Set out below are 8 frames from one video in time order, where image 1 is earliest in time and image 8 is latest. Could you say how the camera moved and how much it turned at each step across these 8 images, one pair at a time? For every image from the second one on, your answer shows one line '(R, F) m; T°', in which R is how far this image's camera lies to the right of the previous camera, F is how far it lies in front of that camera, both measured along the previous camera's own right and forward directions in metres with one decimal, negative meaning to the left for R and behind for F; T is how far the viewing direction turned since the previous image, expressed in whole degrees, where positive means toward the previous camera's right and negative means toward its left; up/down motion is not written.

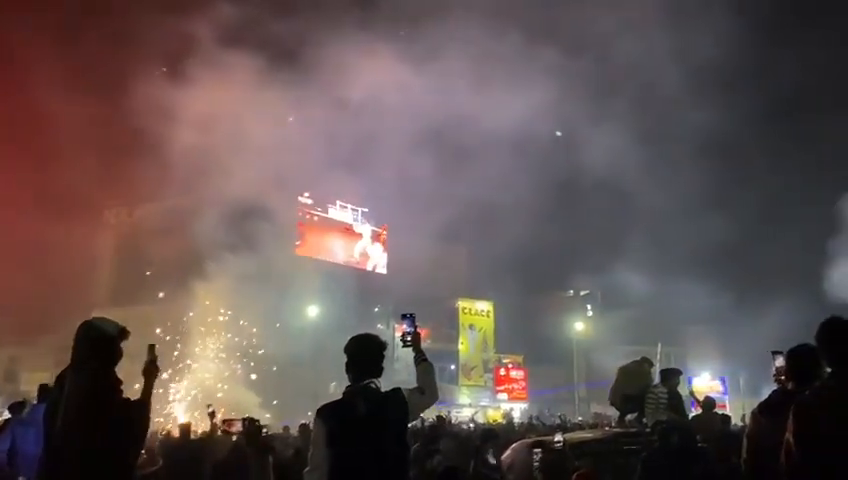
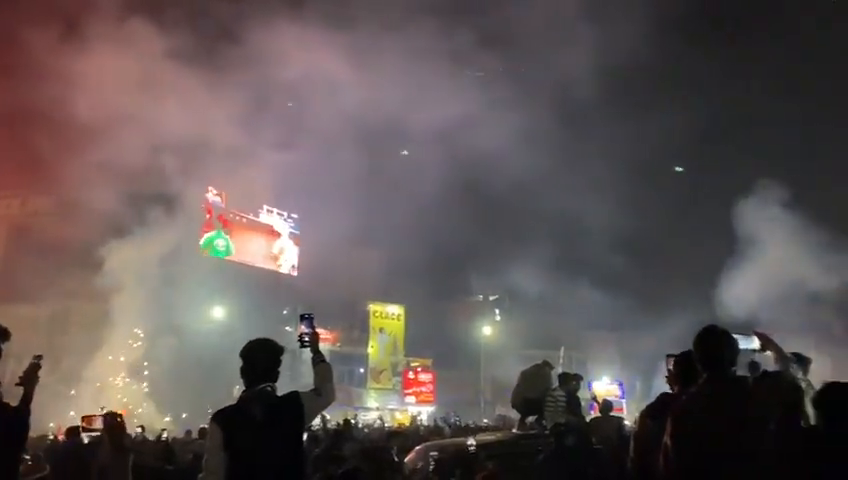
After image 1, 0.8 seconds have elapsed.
(+0.5, -0.2) m; +7°
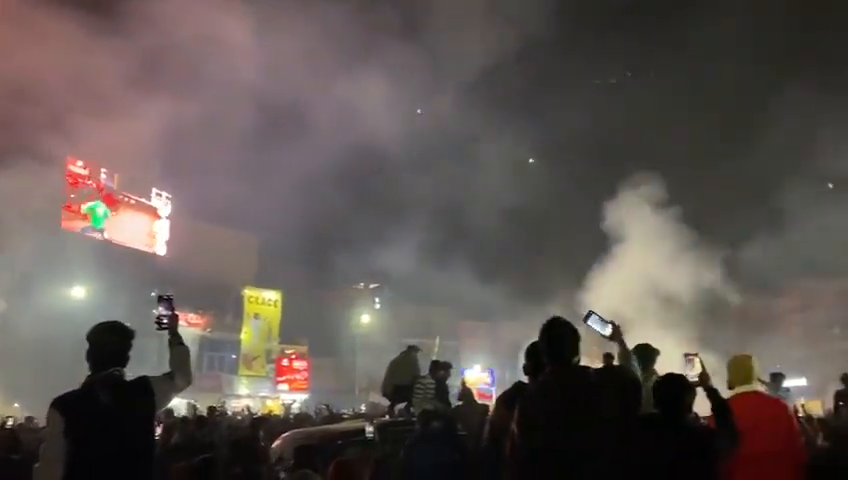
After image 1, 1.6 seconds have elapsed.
(+0.8, -0.2) m; +9°
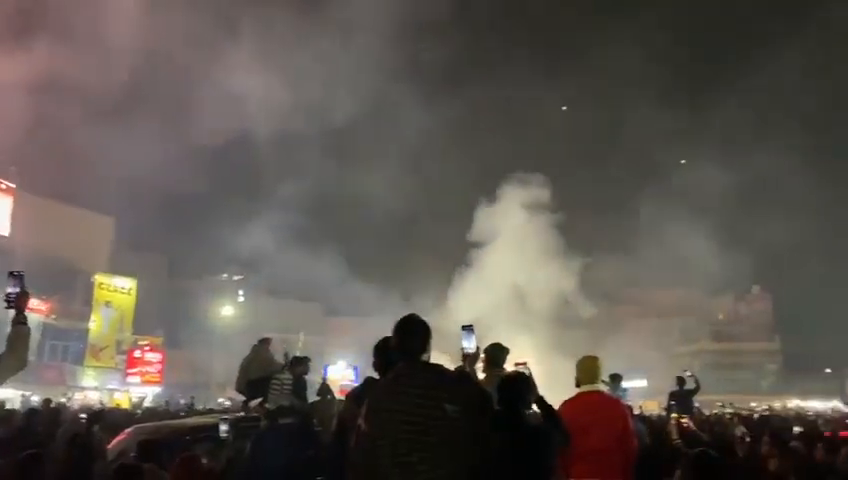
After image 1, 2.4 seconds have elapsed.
(+0.6, 0.0) m; +10°
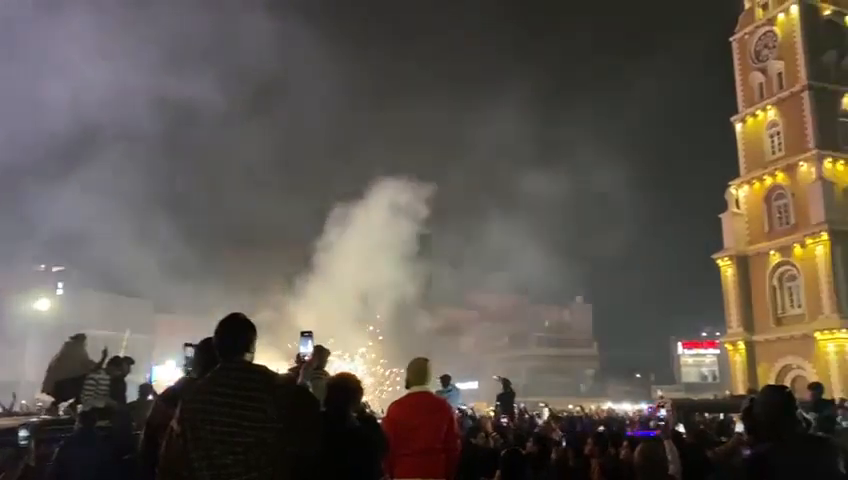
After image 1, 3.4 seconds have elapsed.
(+0.7, -0.1) m; +12°
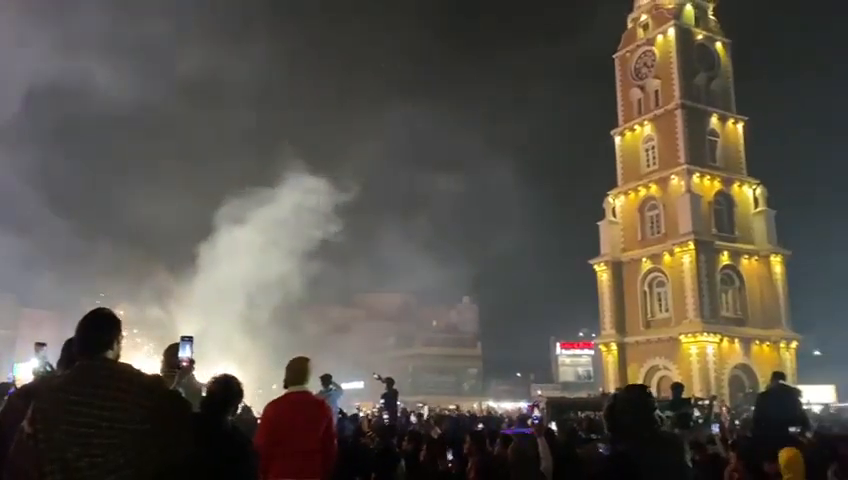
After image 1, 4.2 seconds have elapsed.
(+0.6, -0.2) m; +8°
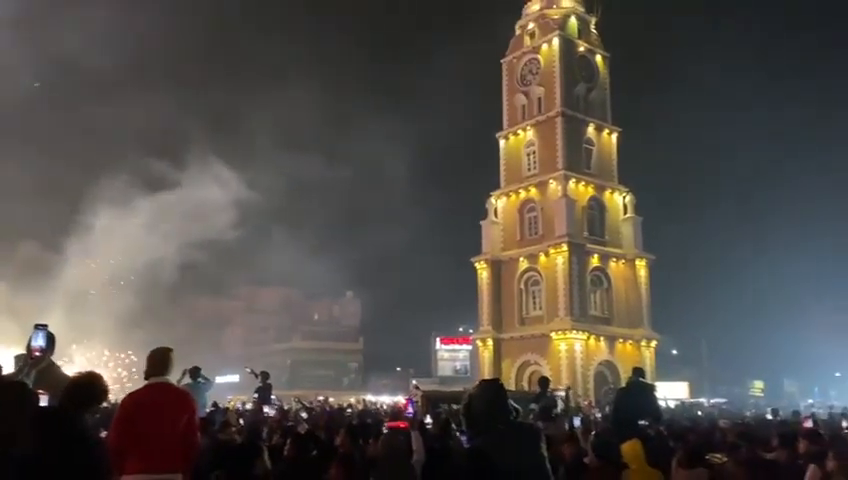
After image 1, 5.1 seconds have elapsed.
(+1.1, -0.6) m; +8°
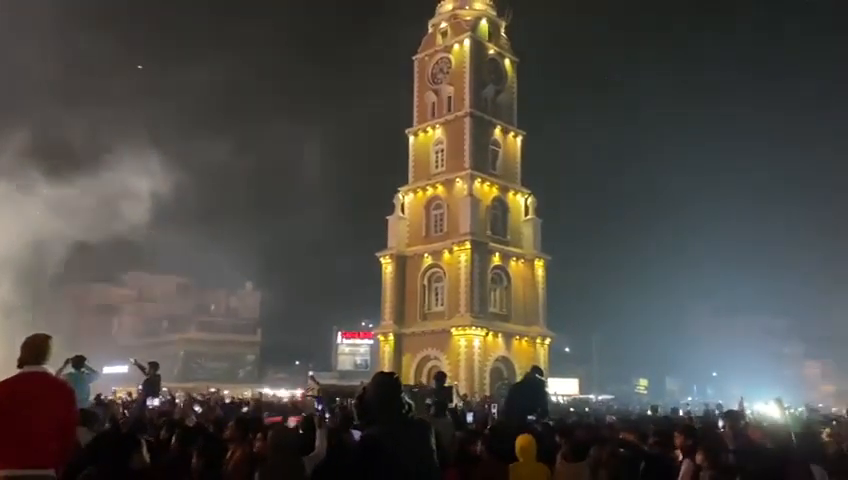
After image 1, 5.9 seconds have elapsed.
(+0.8, -0.3) m; +7°
